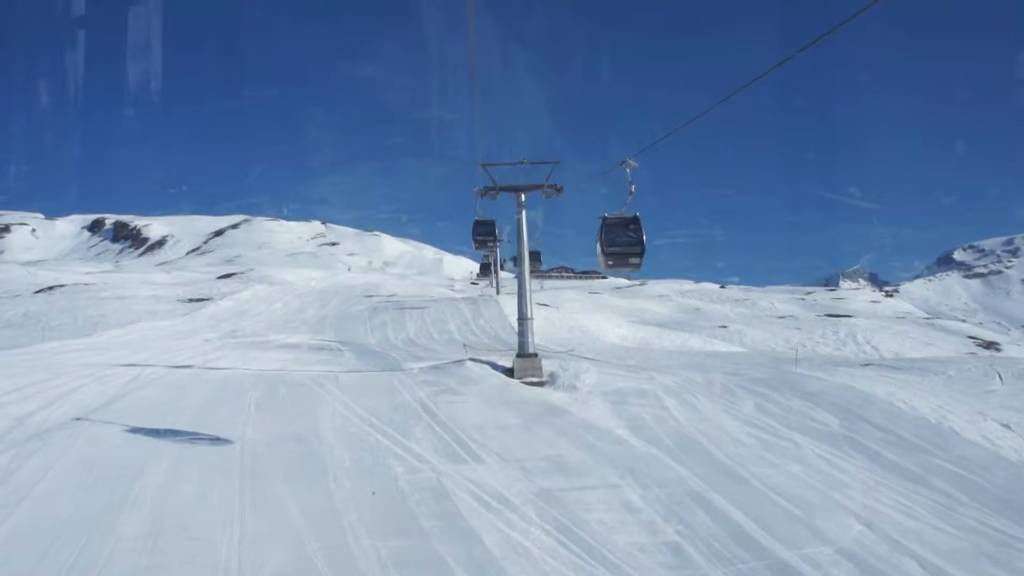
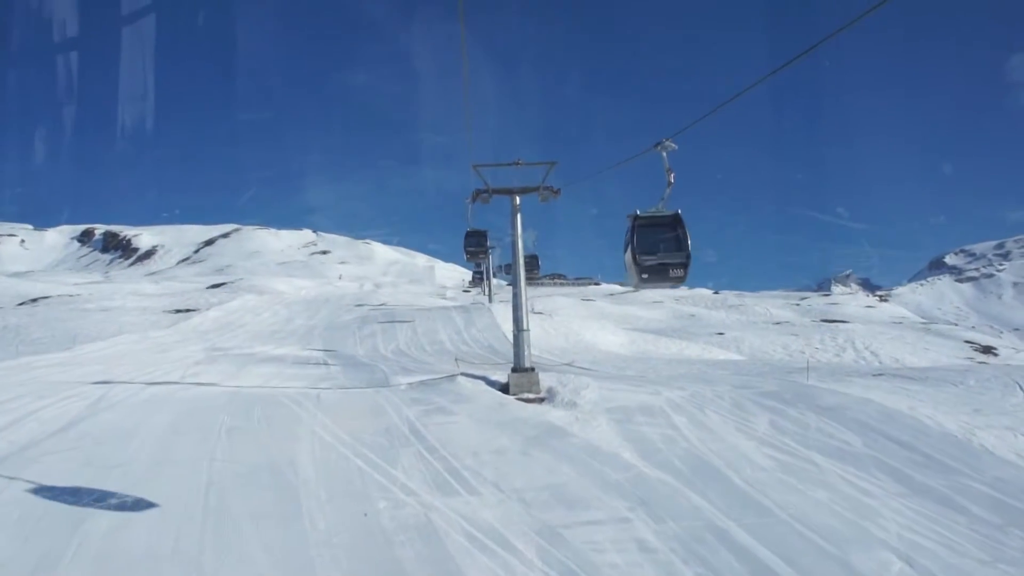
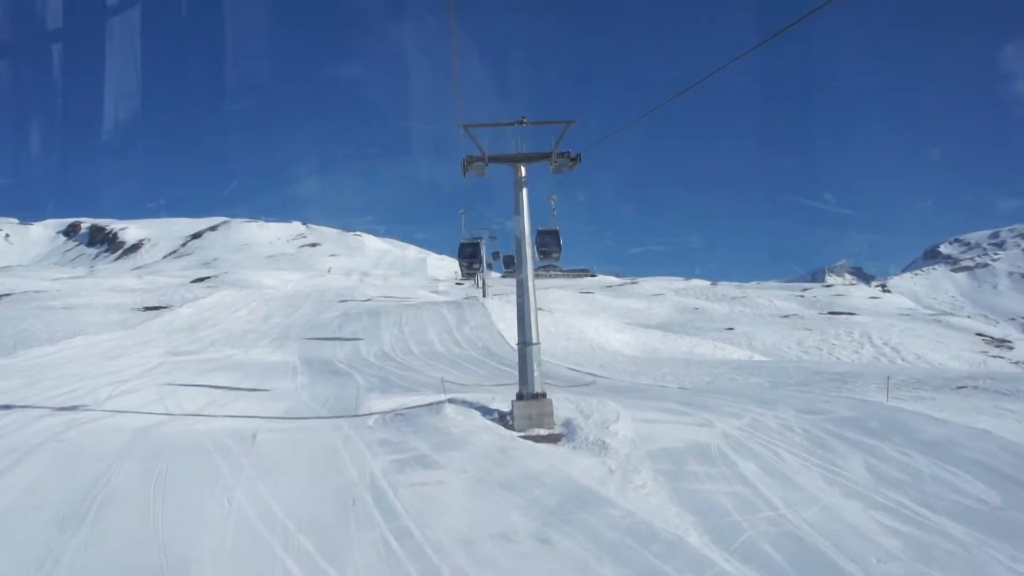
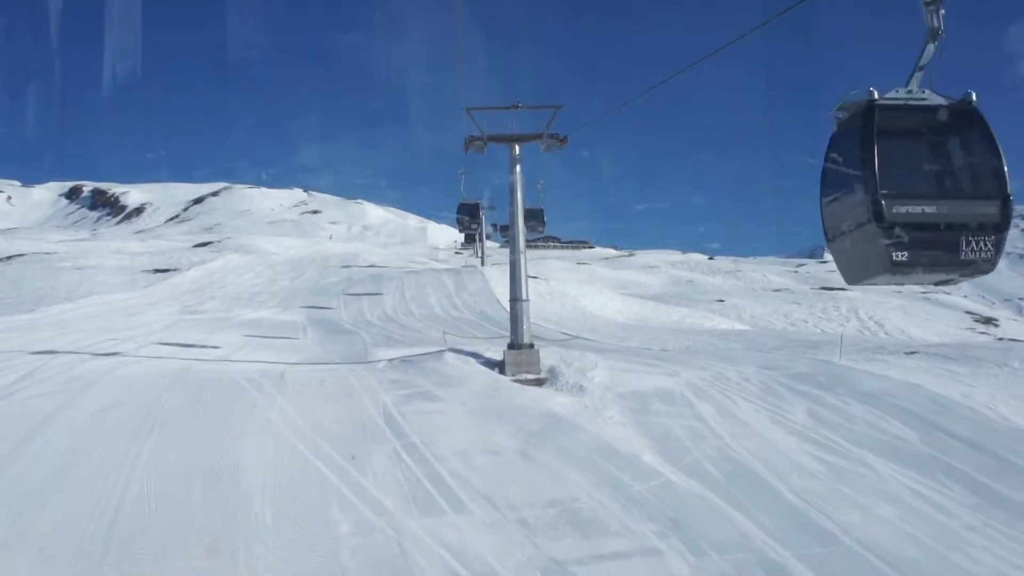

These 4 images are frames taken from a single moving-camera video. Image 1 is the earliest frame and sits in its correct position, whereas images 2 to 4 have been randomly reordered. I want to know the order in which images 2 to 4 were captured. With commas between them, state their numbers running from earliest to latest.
2, 4, 3
